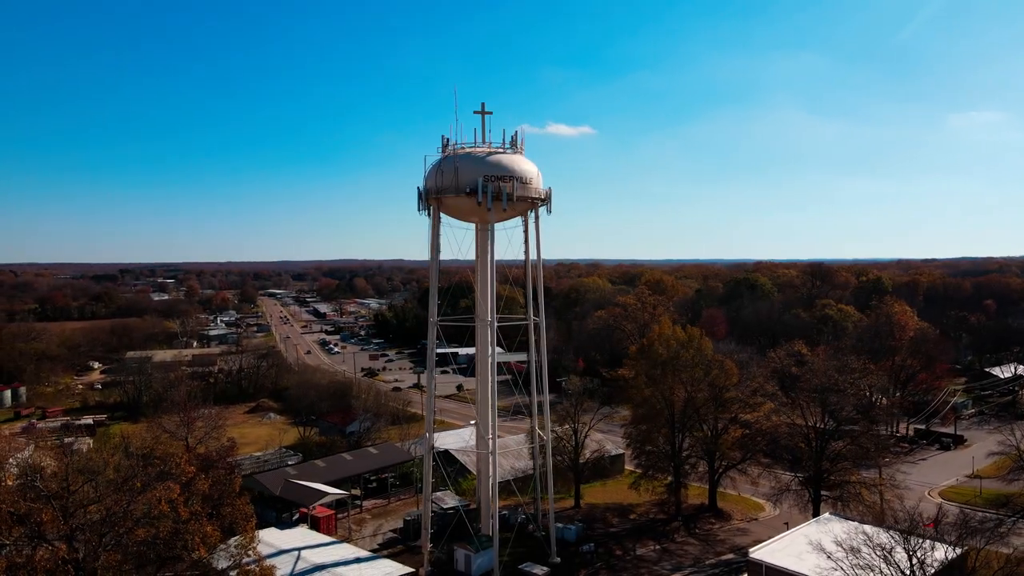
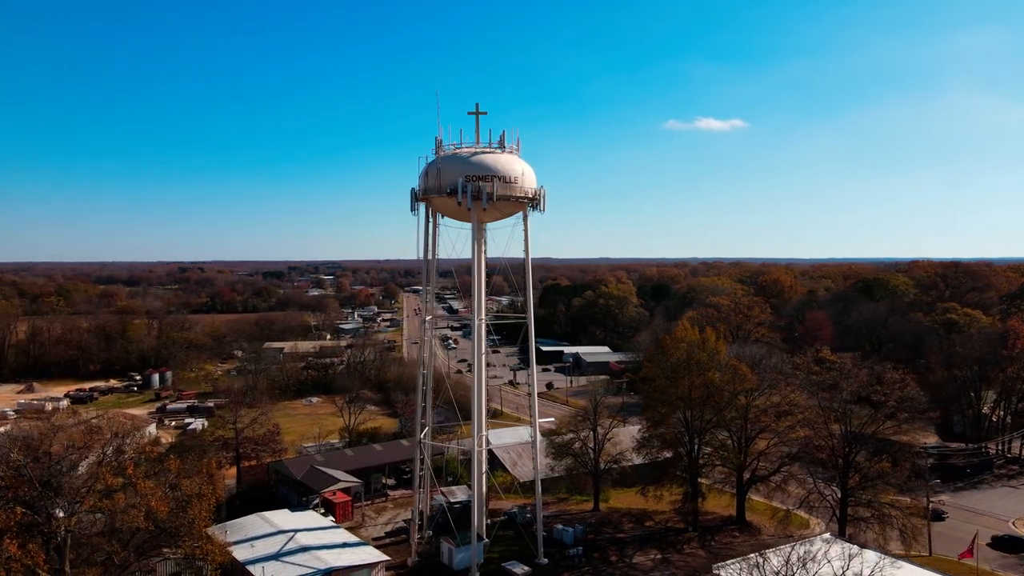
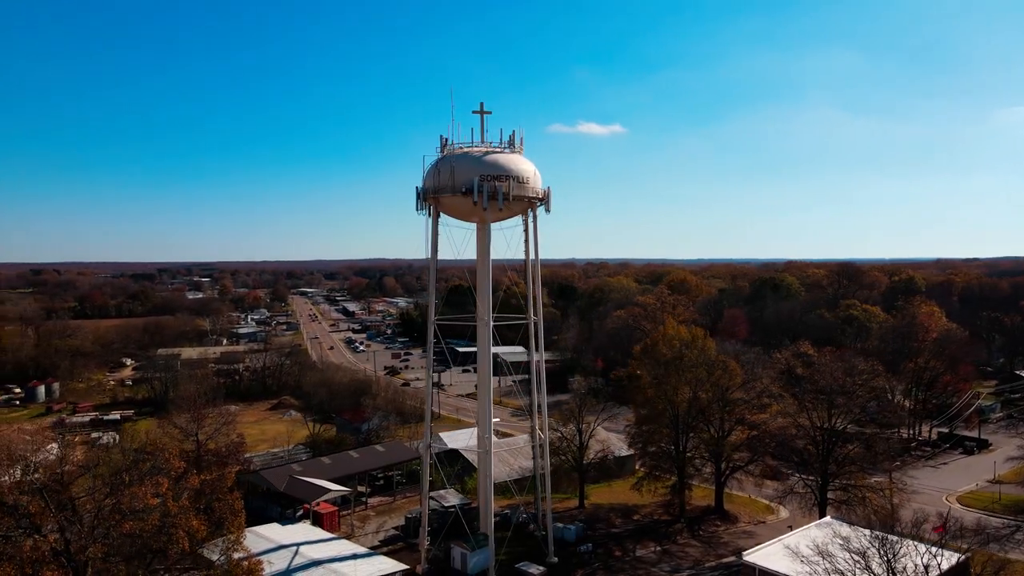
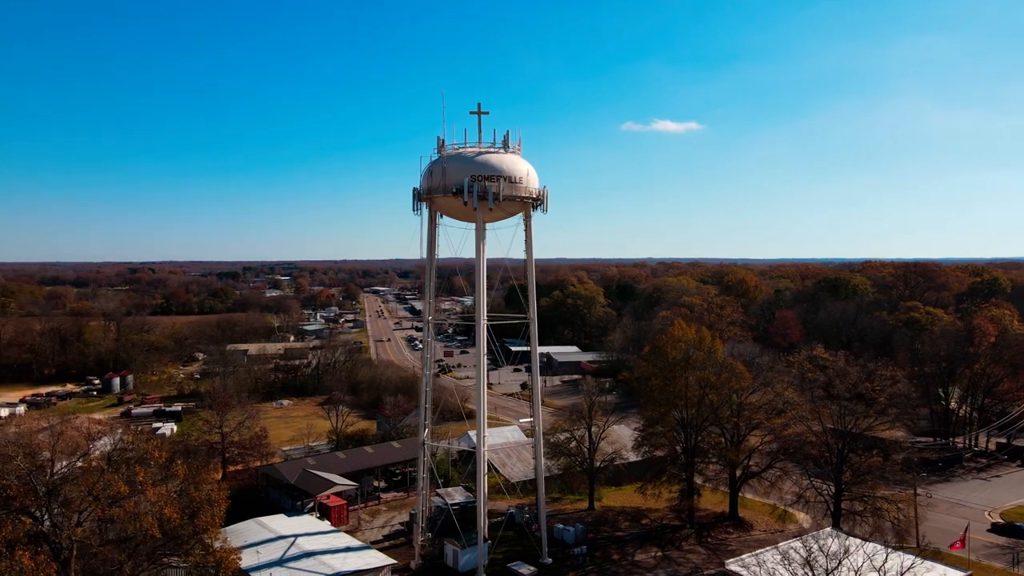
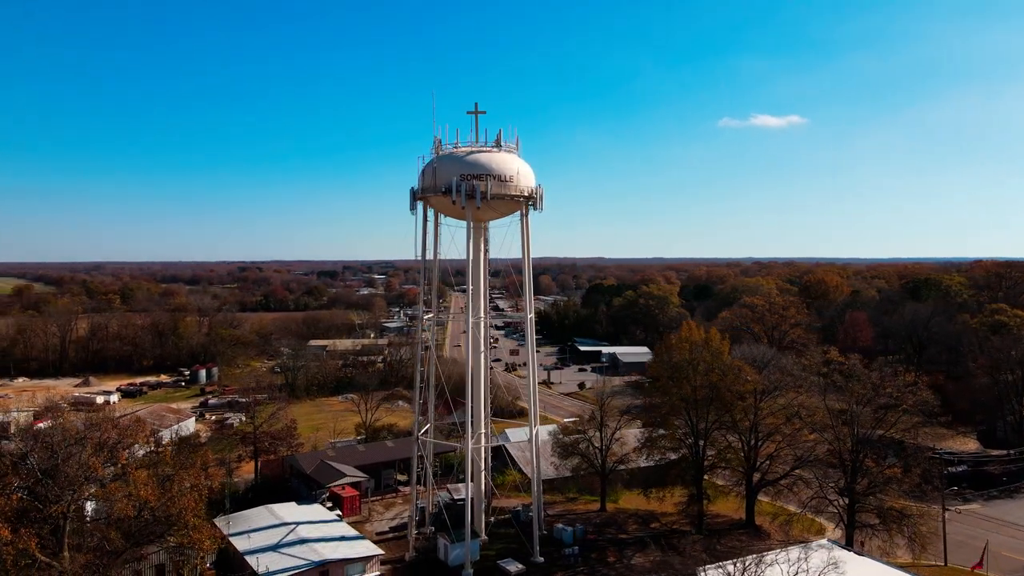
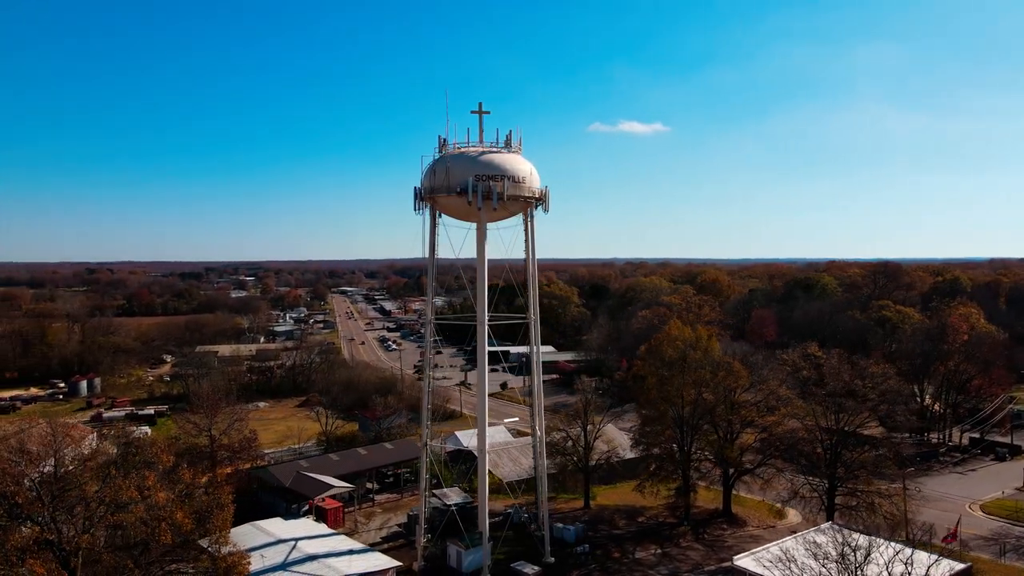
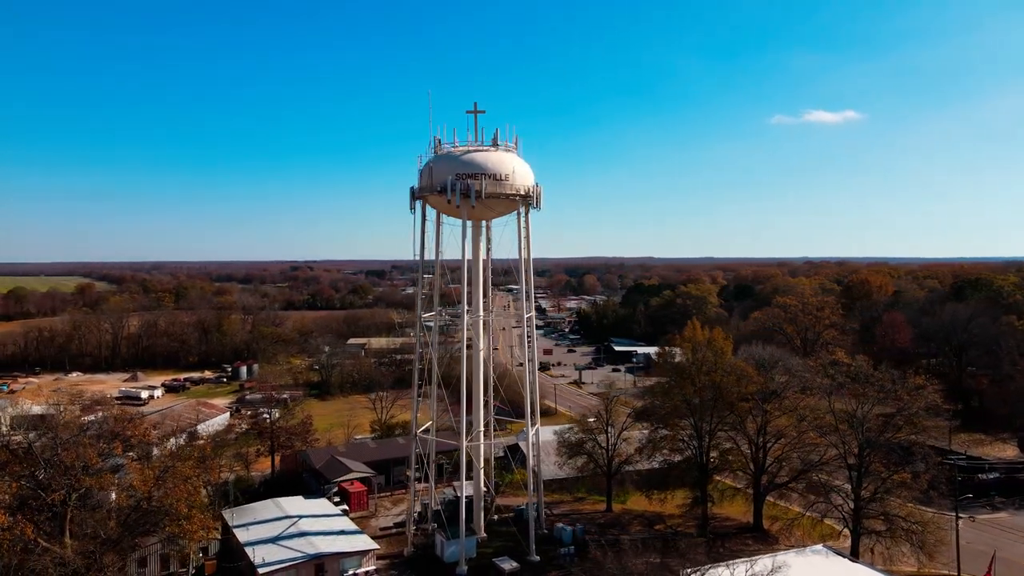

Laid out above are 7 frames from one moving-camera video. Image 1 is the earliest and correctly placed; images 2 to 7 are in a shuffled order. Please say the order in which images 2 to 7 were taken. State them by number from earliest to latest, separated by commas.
3, 6, 4, 2, 5, 7
